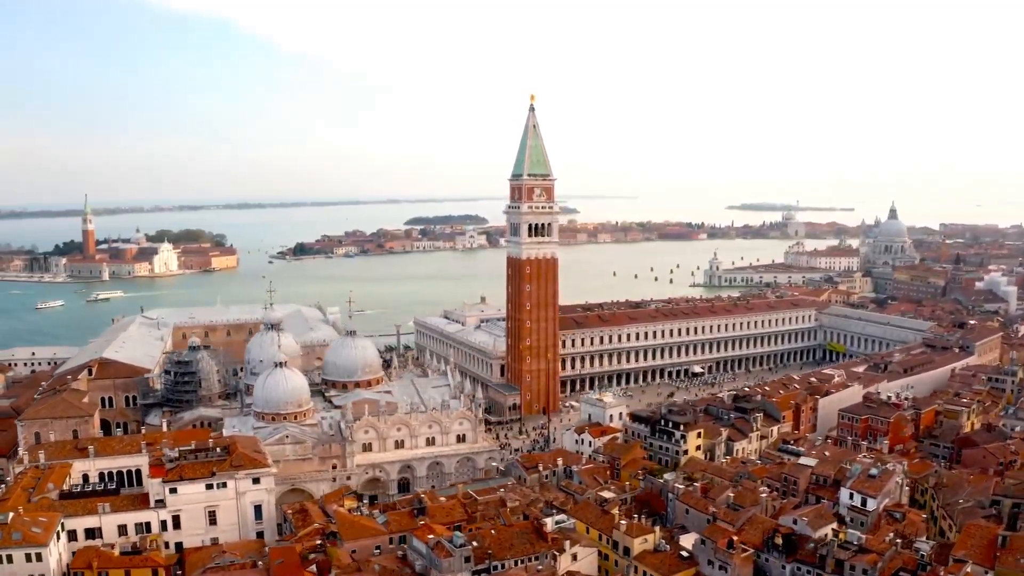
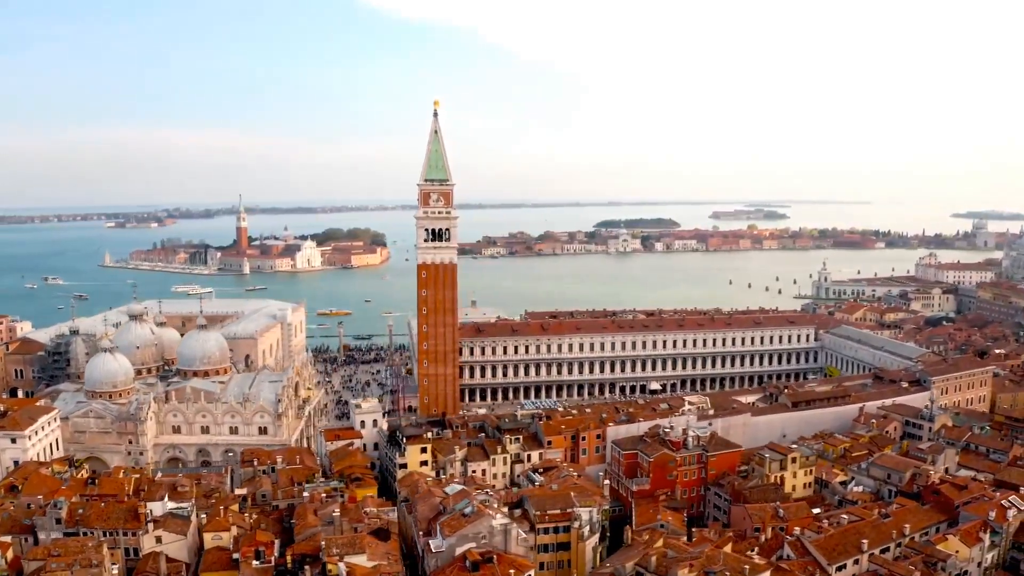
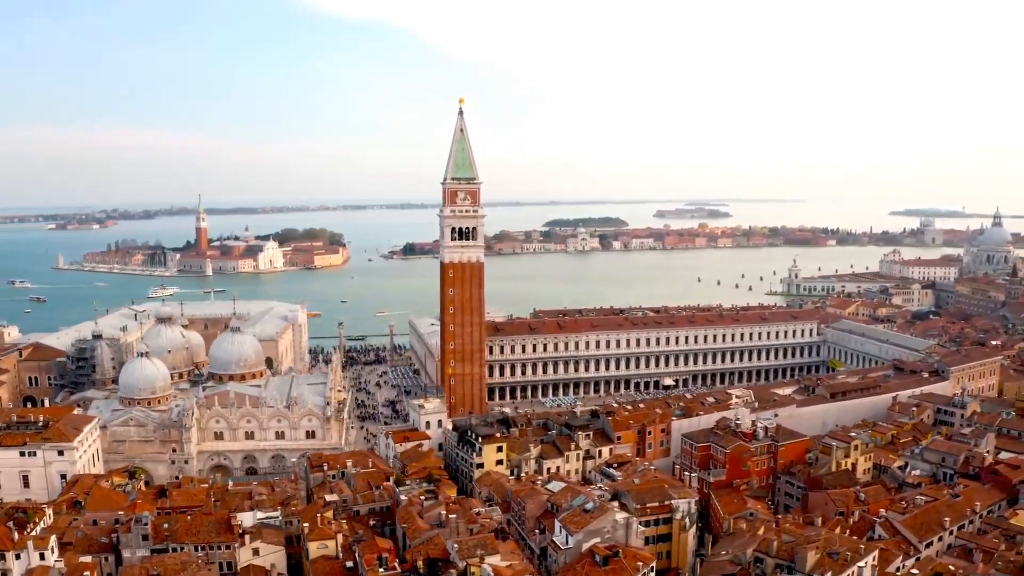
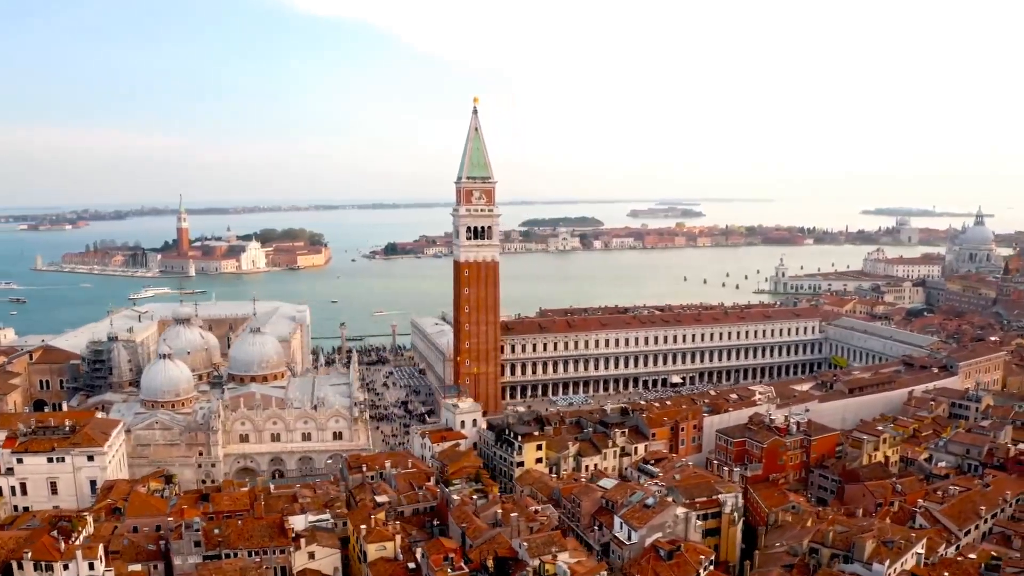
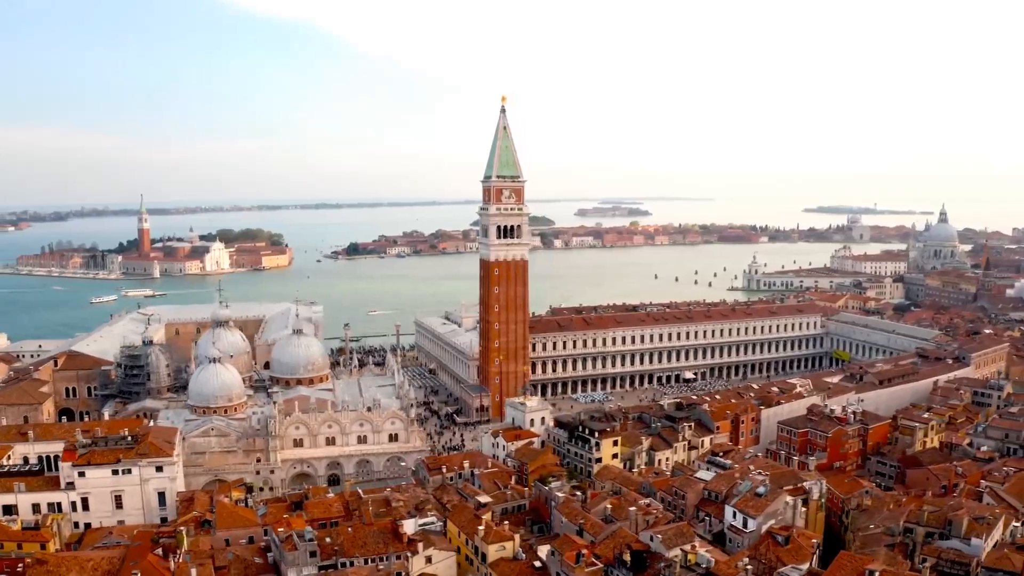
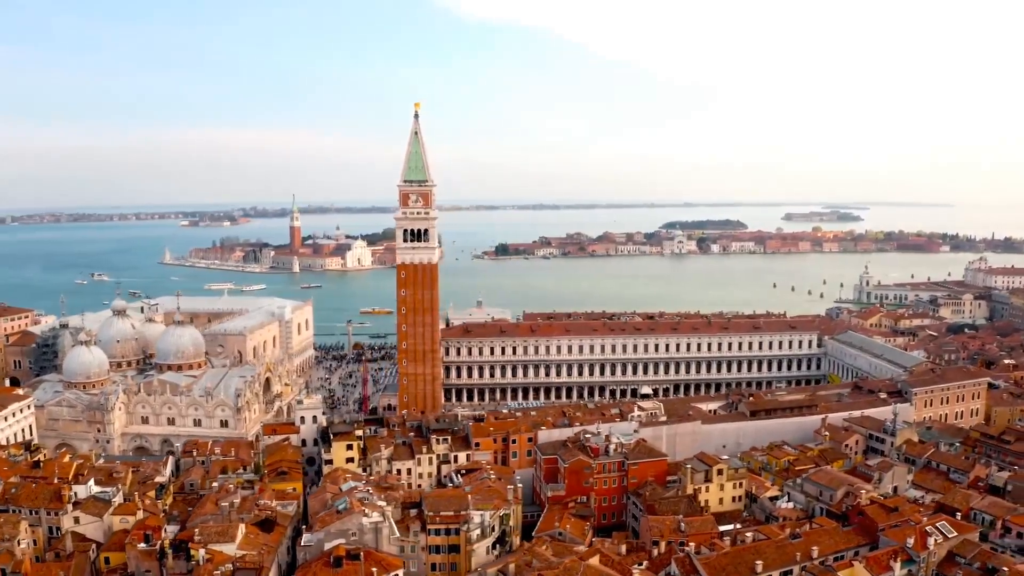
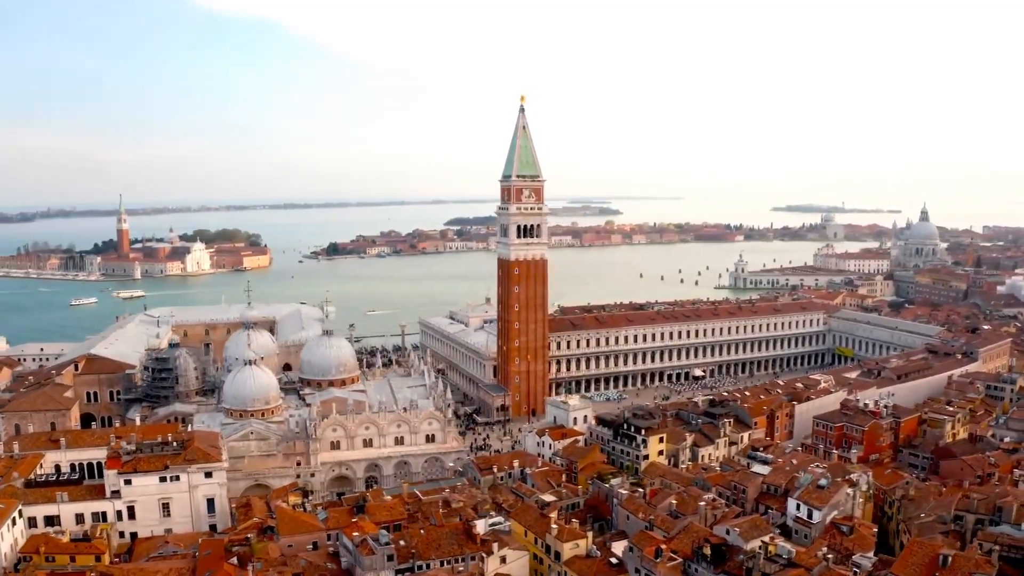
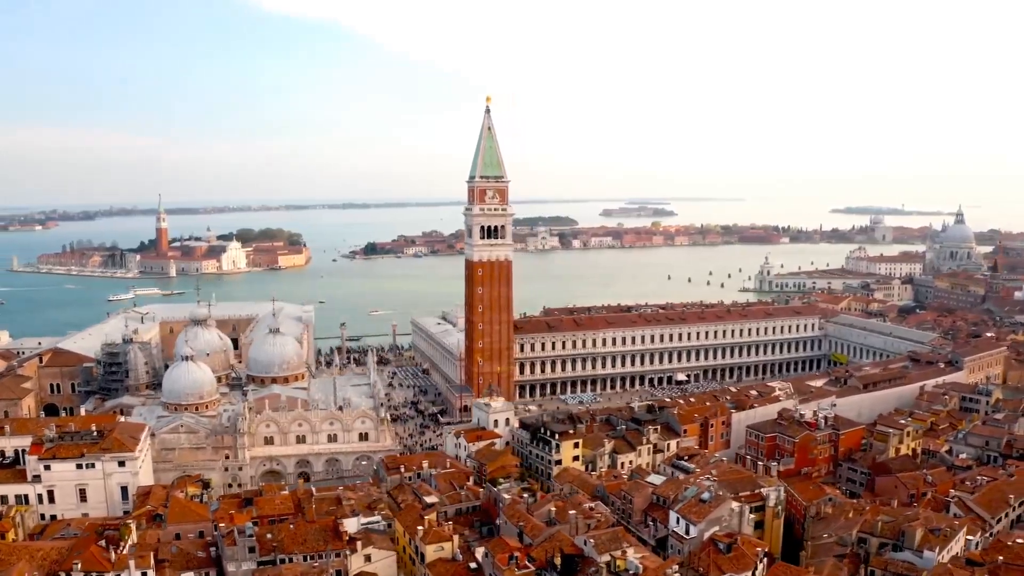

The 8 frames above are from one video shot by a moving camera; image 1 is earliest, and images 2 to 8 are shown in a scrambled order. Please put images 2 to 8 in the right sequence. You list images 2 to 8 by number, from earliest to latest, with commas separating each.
7, 5, 8, 4, 3, 2, 6
